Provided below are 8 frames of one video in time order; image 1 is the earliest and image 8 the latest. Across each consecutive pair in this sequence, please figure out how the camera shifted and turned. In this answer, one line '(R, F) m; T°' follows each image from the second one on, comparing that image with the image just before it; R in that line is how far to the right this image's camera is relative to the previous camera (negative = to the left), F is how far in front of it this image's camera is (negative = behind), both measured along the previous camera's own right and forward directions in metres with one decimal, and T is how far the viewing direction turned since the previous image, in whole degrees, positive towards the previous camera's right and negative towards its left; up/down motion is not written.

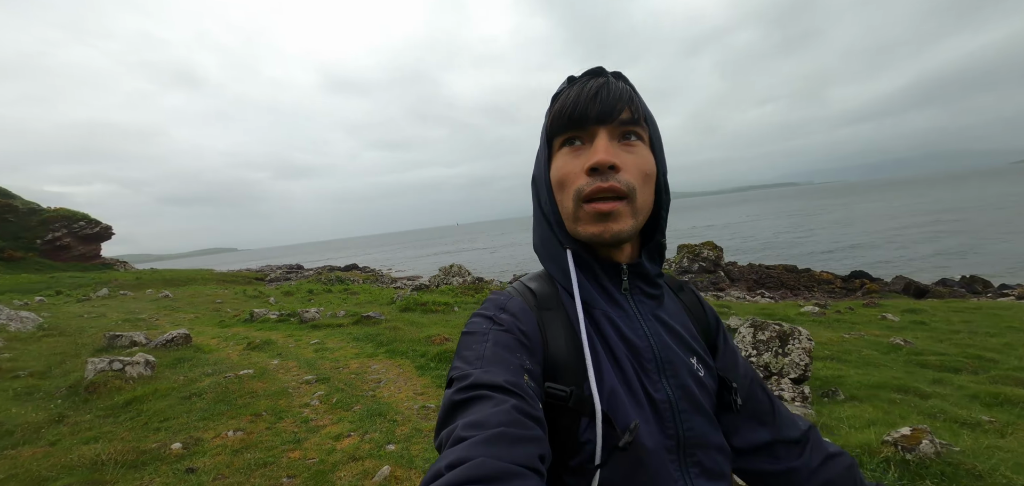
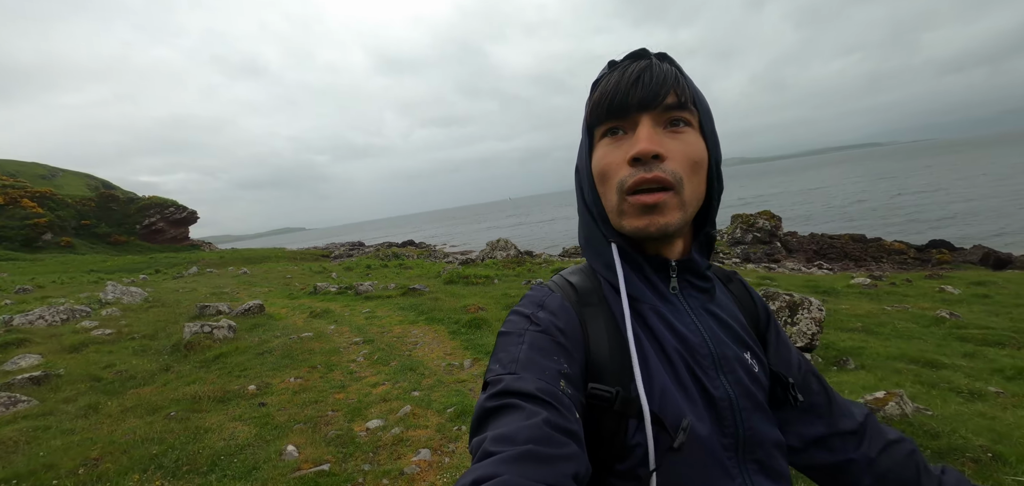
(+0.1, -0.1) m; -7°
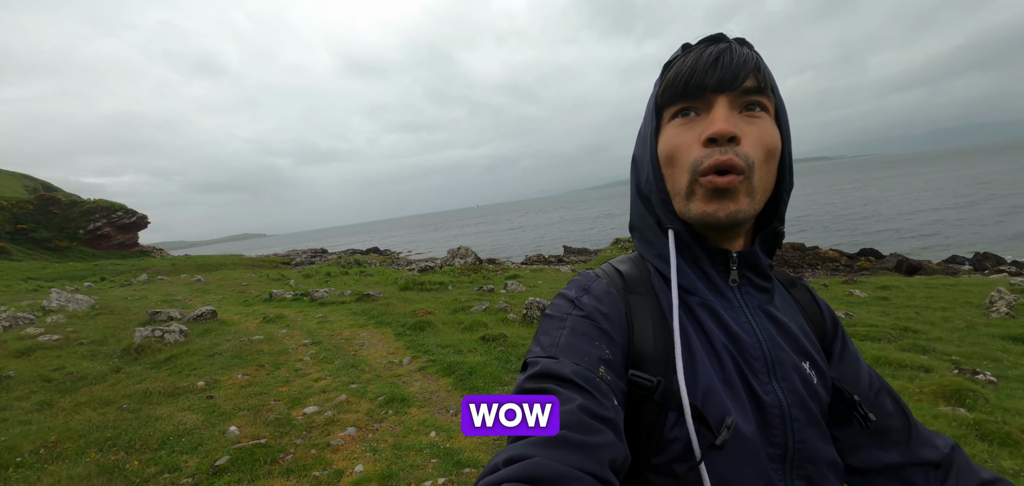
(-0.5, +0.1) m; +4°
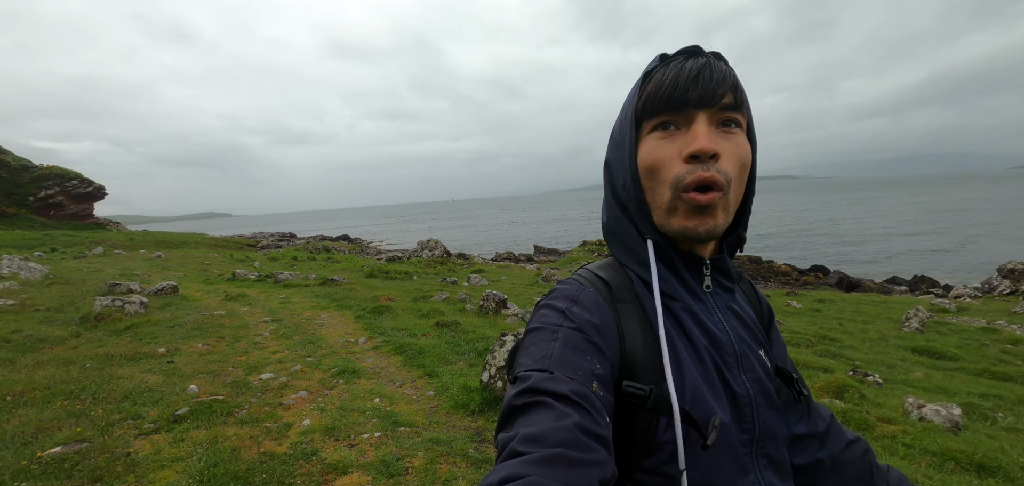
(-0.1, 0.0) m; +3°
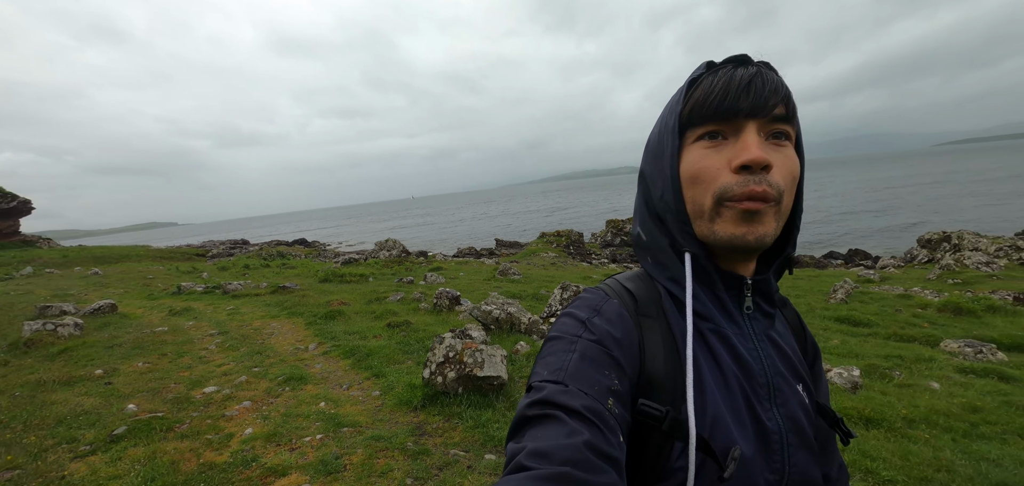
(-0.2, +0.5) m; +5°
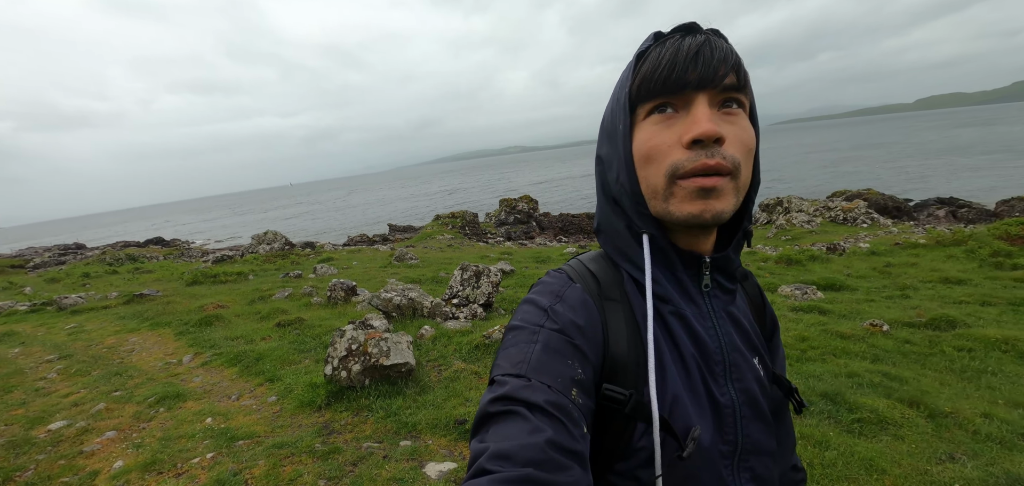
(-0.2, -0.1) m; +13°
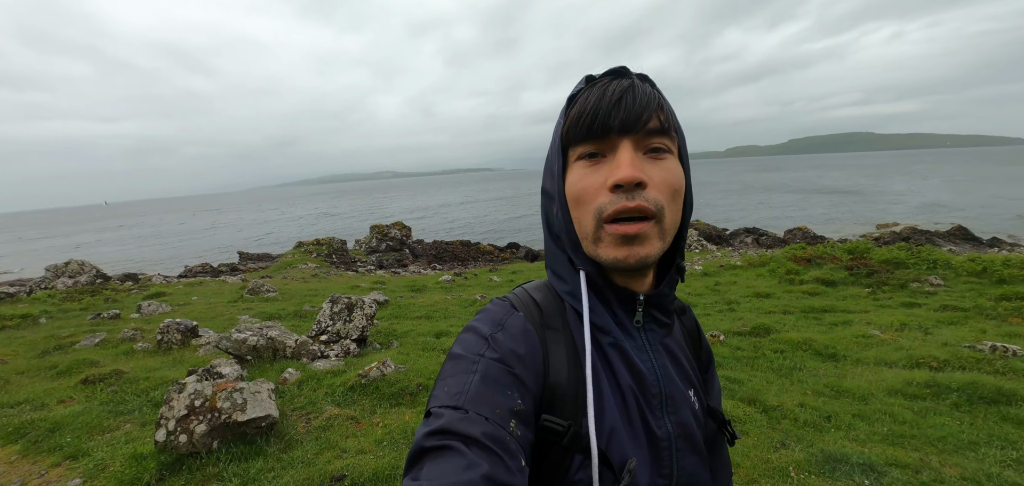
(+0.5, 0.0) m; -6°
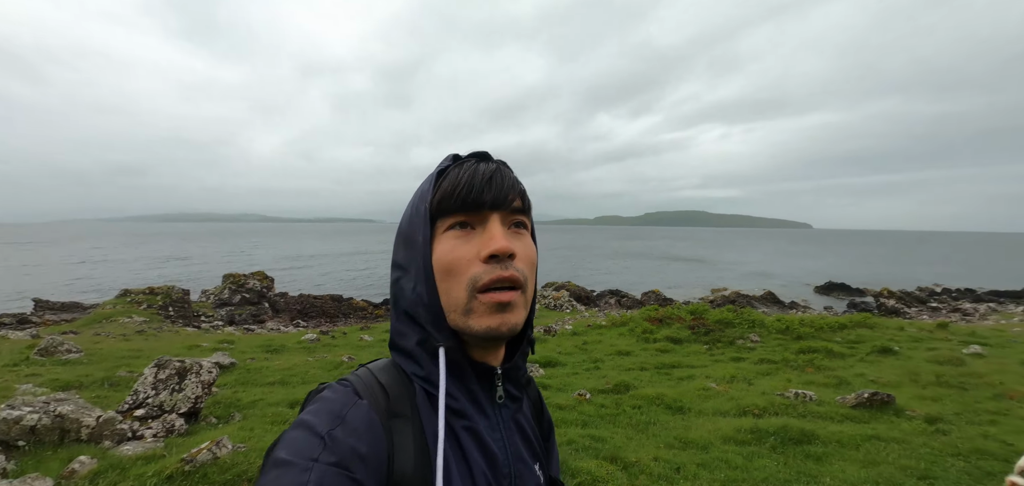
(+0.9, -0.1) m; -6°
